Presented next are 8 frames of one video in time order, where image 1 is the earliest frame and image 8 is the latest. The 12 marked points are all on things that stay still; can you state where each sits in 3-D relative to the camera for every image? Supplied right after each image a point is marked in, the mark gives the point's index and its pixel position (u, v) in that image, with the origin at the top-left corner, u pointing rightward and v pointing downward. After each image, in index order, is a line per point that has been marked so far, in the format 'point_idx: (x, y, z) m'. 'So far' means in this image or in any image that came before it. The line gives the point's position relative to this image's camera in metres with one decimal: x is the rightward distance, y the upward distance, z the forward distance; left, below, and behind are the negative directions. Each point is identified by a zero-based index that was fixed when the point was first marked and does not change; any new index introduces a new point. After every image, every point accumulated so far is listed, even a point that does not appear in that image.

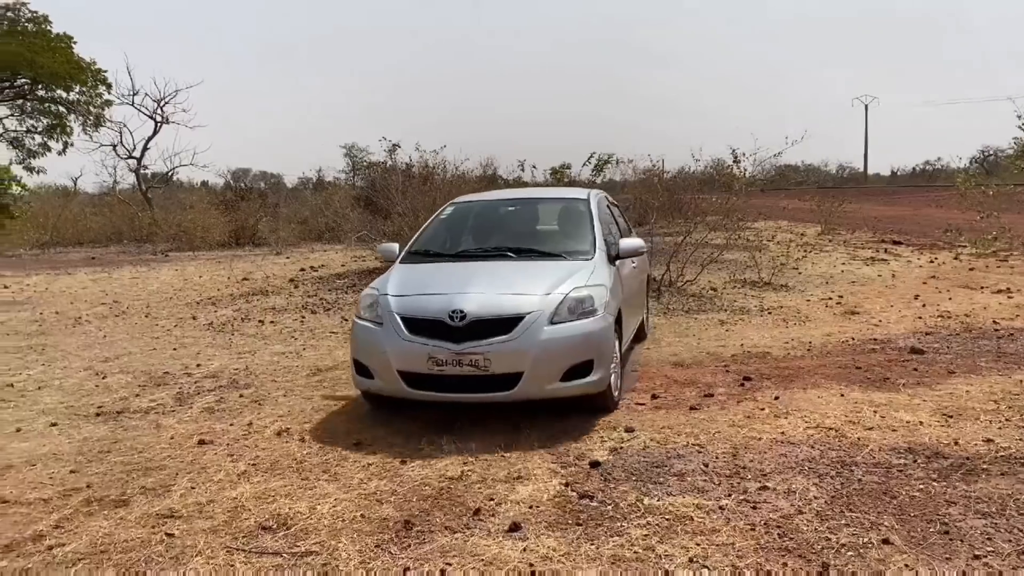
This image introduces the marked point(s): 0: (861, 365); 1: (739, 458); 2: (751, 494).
0: (+2.8, -0.6, +7.1) m
1: (+1.3, -0.9, +4.9) m
2: (+1.2, -1.0, +4.3) m
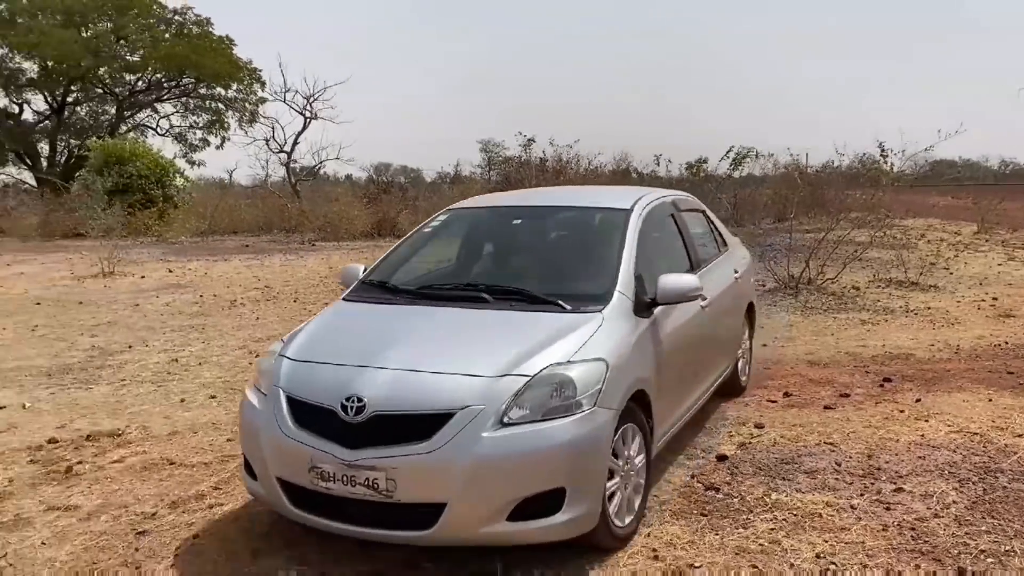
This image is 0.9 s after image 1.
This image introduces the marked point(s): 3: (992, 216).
0: (+3.9, -0.6, +6.7) m
1: (+2.0, -0.9, +4.7) m
2: (+1.8, -1.0, +4.2) m
3: (+10.9, +1.6, +19.8) m
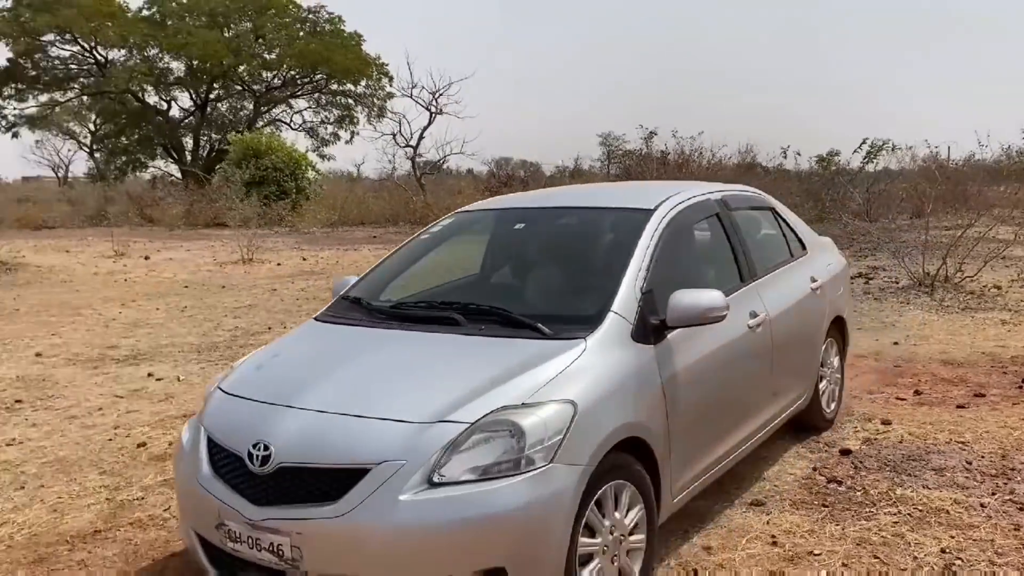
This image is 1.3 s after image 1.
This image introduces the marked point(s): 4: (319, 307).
0: (+4.8, -0.6, +6.3) m
1: (+2.6, -0.9, +4.6) m
2: (+2.4, -1.0, +4.1) m
3: (+13.5, +1.6, +18.3) m
4: (-2.4, -0.2, +11.0) m
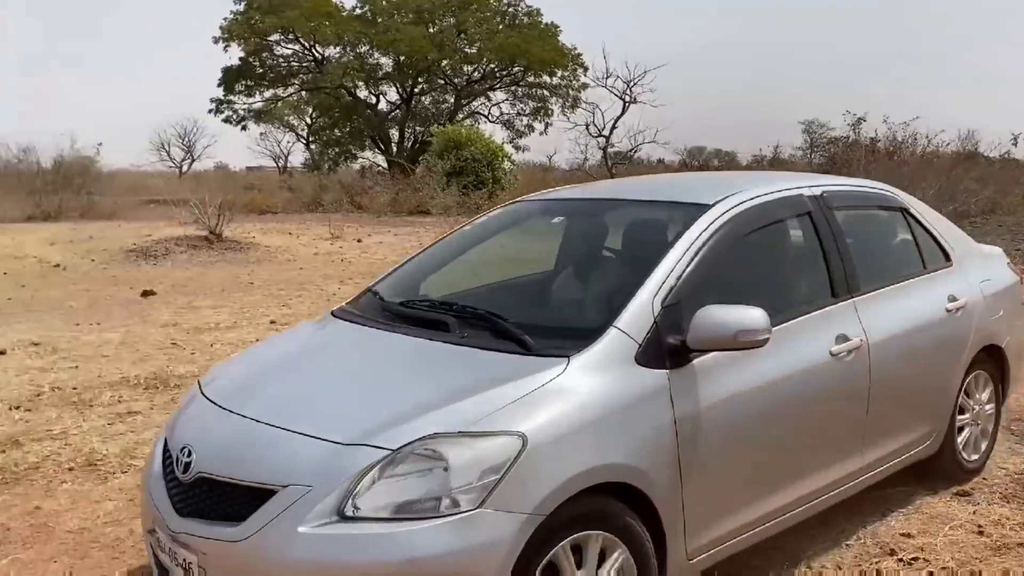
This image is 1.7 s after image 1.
0: (+6.1, -0.7, +5.4) m
1: (+3.6, -0.9, +4.1) m
2: (+3.2, -1.0, +3.7) m
3: (+17.2, +1.3, +15.2) m
4: (+0.1, 0.0, +11.5) m
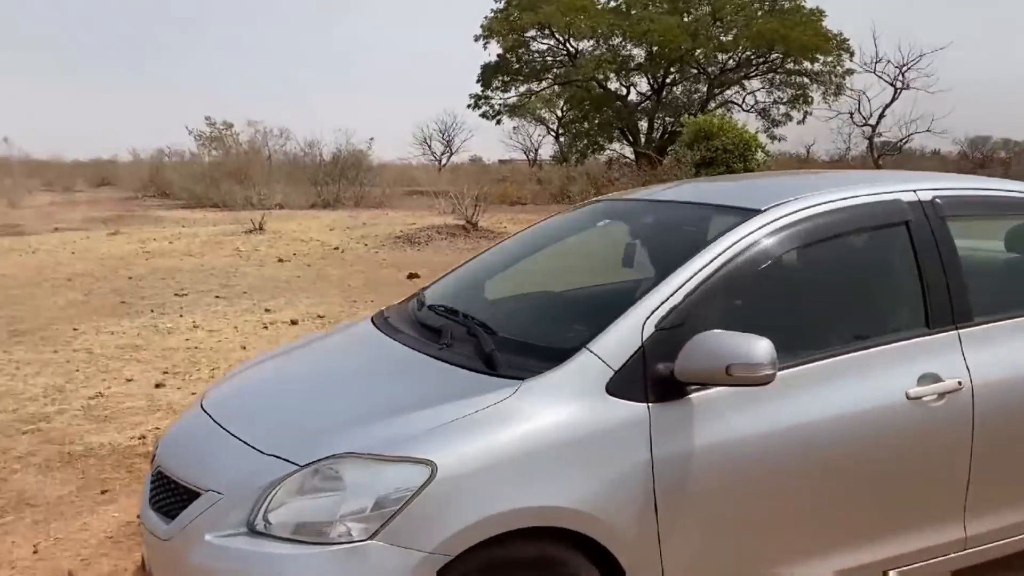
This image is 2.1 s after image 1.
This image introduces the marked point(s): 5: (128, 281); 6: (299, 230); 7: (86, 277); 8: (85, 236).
0: (+7.4, -0.9, +3.7) m
1: (+4.6, -1.0, +3.2) m
2: (+4.2, -1.0, +2.9) m
3: (+20.8, +0.8, +10.2) m
4: (+3.3, +0.1, +11.2) m
5: (-5.2, +0.2, +12.5) m
6: (-4.7, +1.3, +19.5) m
7: (-5.7, +0.2, +12.4) m
8: (-8.5, +1.1, +18.1) m
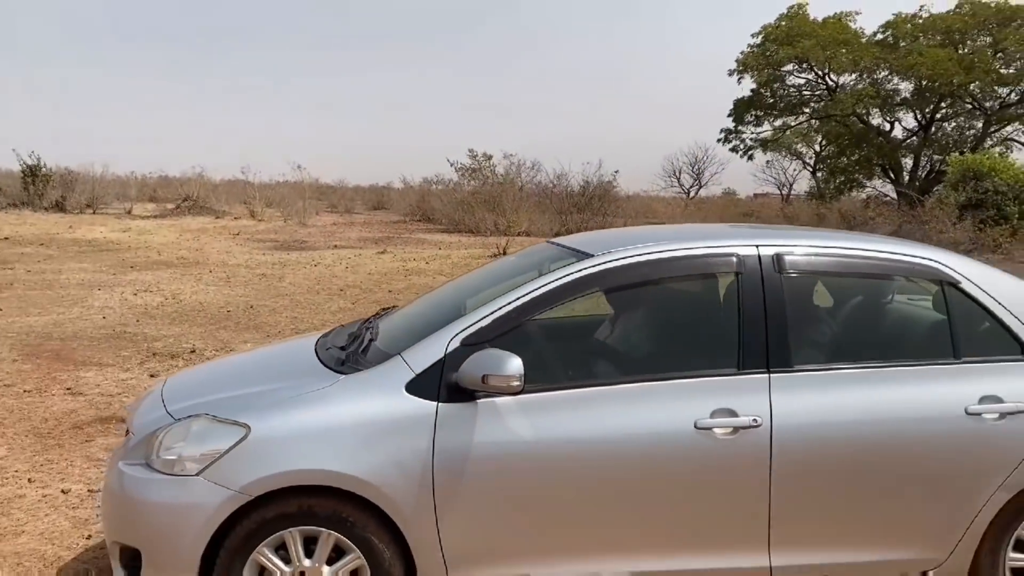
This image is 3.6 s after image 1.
0: (+7.3, -1.4, +2.5) m
1: (+4.6, -1.3, +2.8) m
2: (+4.1, -1.4, +2.6) m
3: (+22.2, -0.8, +4.9) m
4: (+5.6, -0.6, +10.9) m
5: (-2.1, 0.0, +14.6) m
6: (+0.4, +0.8, +21.2) m
7: (-2.6, 0.0, +14.6) m
8: (-3.7, +0.8, +20.9) m
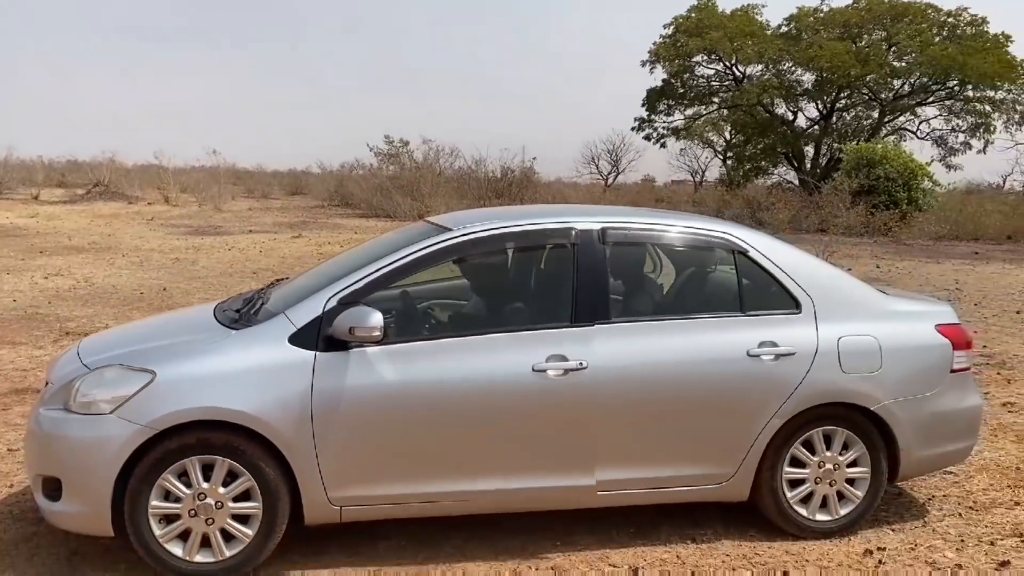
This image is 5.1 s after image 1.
0: (+6.8, -1.2, +3.9) m
1: (+4.0, -1.2, +3.9) m
2: (+3.5, -1.2, +3.7) m
3: (+21.4, -0.5, +7.5) m
4: (+4.3, -0.3, +12.0) m
5: (-3.7, +0.3, +15.0) m
6: (-1.7, +1.2, +21.8) m
7: (-4.2, +0.3, +15.0) m
8: (-5.8, +1.2, +21.1) m
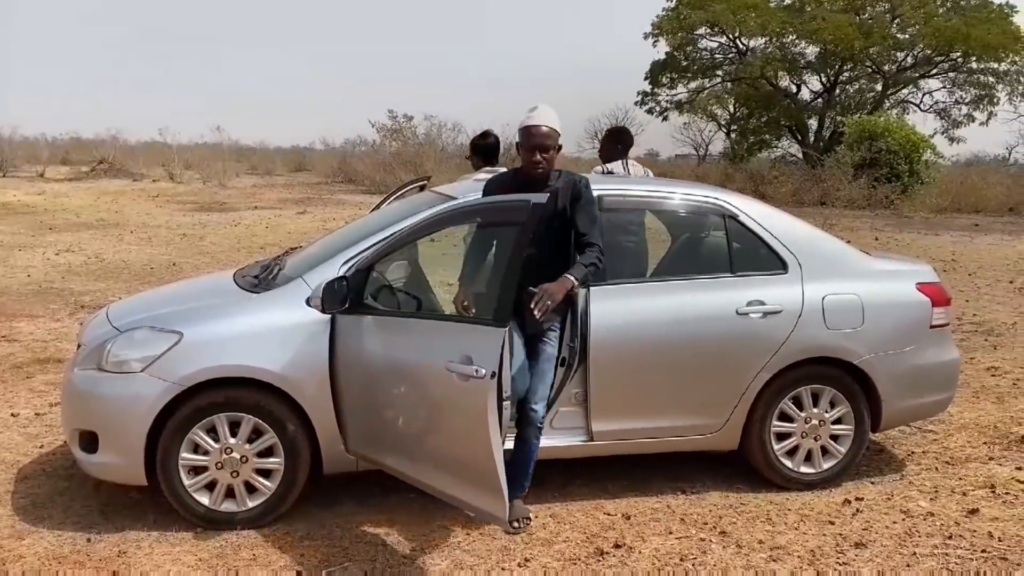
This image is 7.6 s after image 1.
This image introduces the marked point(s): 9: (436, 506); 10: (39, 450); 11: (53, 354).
0: (+6.8, -1.0, +4.1) m
1: (+4.0, -1.0, +4.2) m
2: (+3.5, -1.0, +3.9) m
3: (+21.4, -0.1, +7.7) m
4: (+4.4, +0.1, +12.2) m
5: (-3.6, +0.7, +15.3) m
6: (-1.7, +1.8, +22.0) m
7: (-4.1, +0.7, +15.2) m
8: (-5.7, +1.8, +21.4) m
9: (-0.4, -1.1, +4.3) m
10: (-2.7, -0.9, +5.0) m
11: (-3.8, -0.6, +7.3) m
